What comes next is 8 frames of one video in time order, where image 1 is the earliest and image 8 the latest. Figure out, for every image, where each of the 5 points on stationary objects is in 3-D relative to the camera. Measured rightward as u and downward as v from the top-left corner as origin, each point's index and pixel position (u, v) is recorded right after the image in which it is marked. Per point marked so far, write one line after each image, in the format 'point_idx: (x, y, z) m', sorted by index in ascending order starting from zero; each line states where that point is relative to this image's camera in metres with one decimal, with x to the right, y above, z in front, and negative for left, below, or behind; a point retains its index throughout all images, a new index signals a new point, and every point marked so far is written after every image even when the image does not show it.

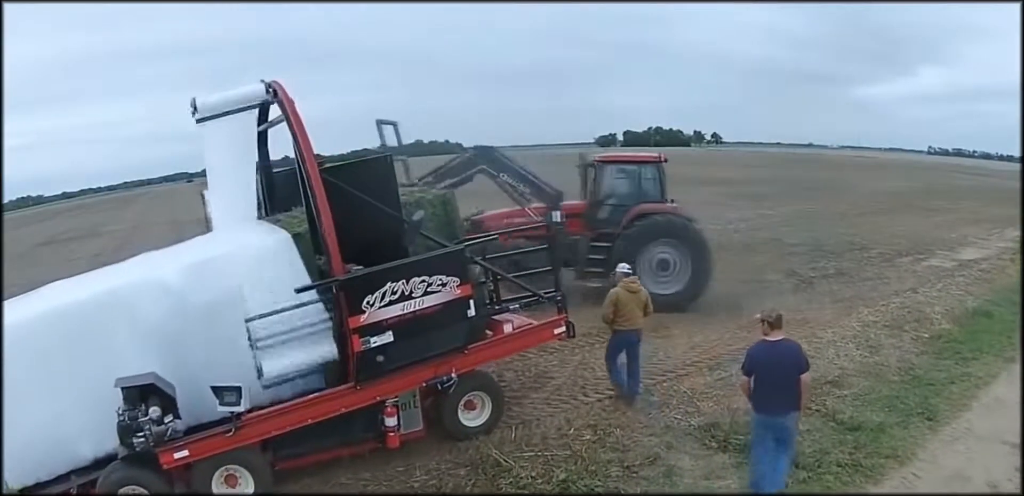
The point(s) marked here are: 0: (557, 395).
0: (+0.4, -1.4, +7.7) m
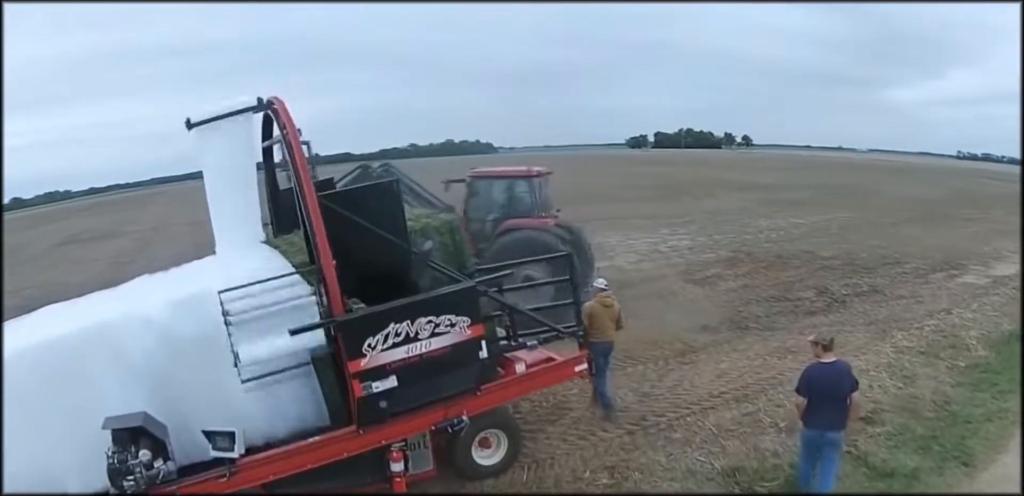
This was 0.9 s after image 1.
0: (+0.6, -1.7, +7.4) m
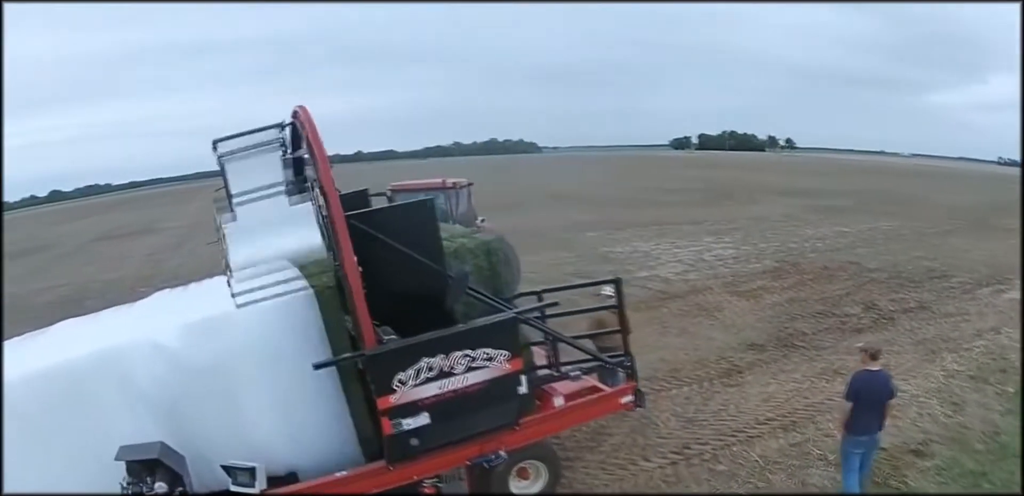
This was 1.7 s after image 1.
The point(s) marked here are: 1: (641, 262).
0: (+0.9, -1.8, +7.0) m
1: (+2.1, -0.2, +13.1) m
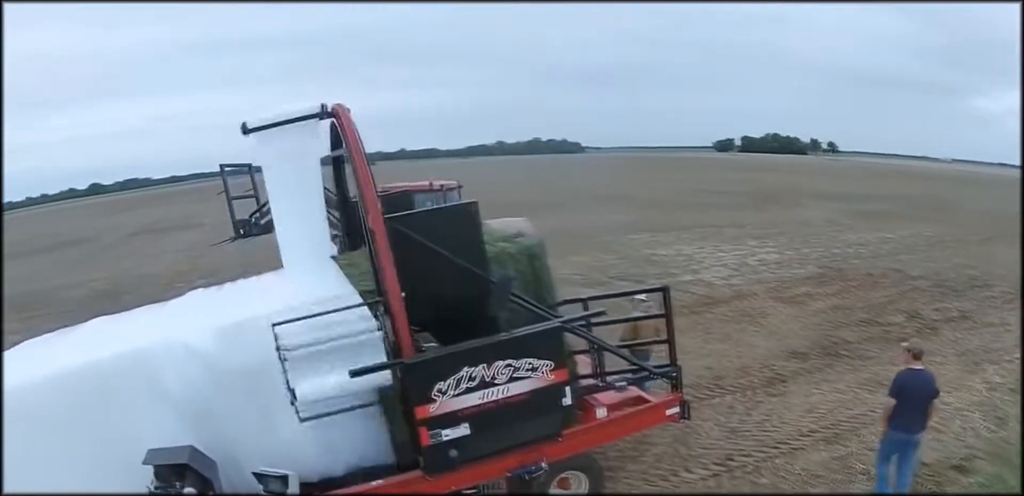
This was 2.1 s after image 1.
0: (+1.2, -1.9, +6.8) m
1: (+2.7, -0.3, +12.9) m
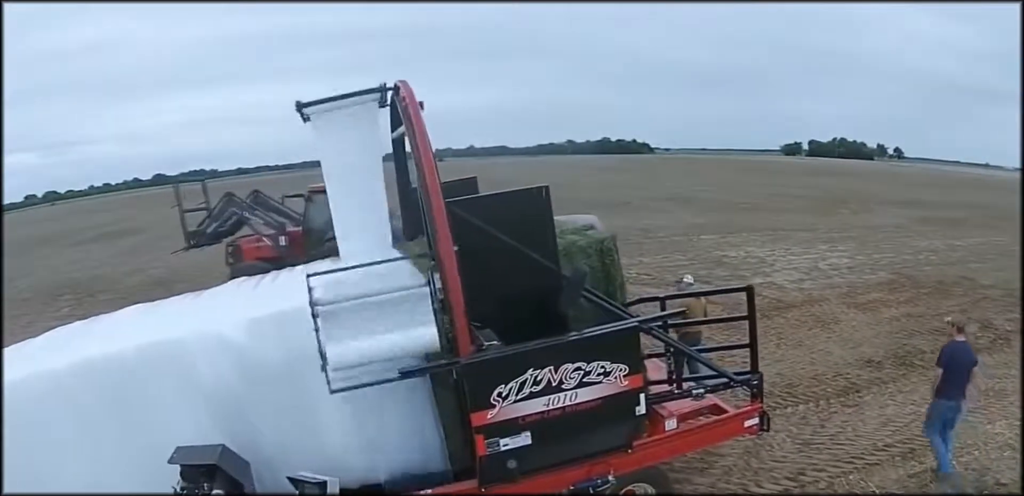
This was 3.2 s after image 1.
0: (+1.7, -1.8, +6.3) m
1: (+3.6, -0.3, +12.2) m
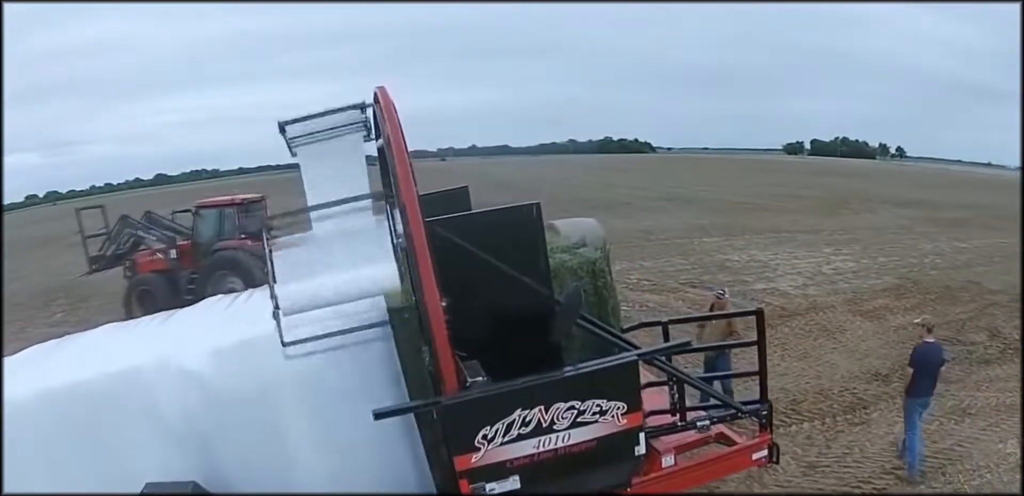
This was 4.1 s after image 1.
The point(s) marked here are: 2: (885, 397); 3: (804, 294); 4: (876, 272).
0: (+1.6, -2.0, +6.0) m
1: (+3.6, -0.4, +11.9) m
2: (+3.9, -1.6, +8.2) m
3: (+4.1, -0.7, +11.1) m
4: (+5.5, -0.4, +11.9) m
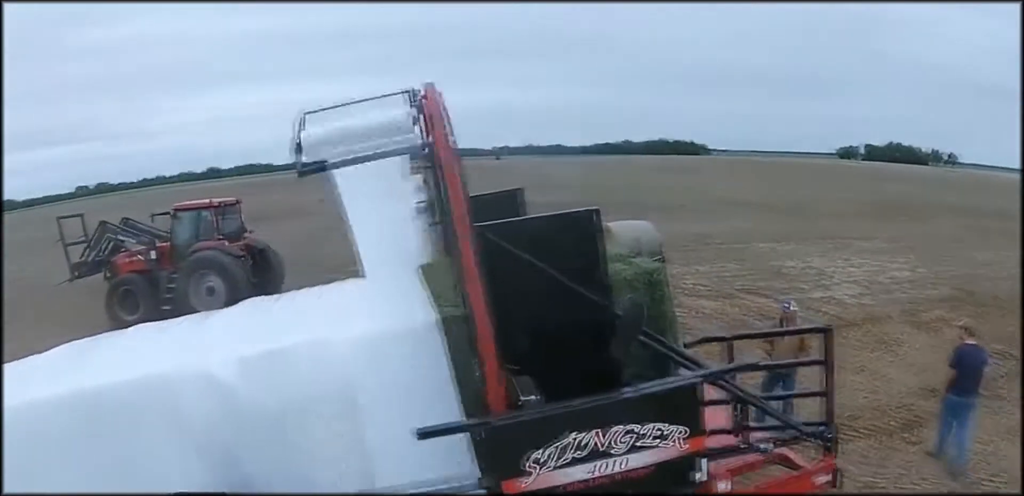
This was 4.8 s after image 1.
0: (+2.0, -2.0, +5.7) m
1: (+4.3, -0.5, +11.5) m
2: (+4.3, -1.7, +7.7) m
3: (+4.7, -0.8, +10.6) m
4: (+6.2, -0.6, +11.3) m
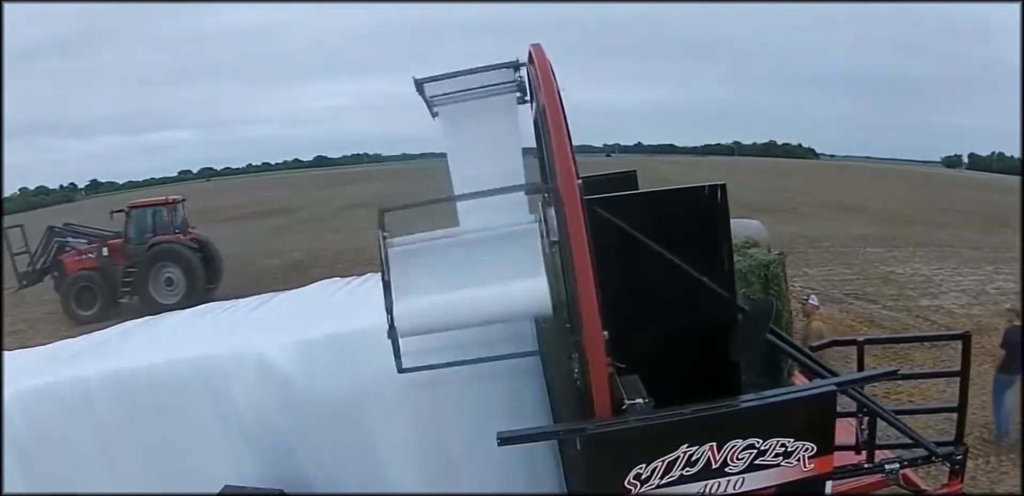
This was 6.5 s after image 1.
0: (+2.5, -2.0, +5.1) m
1: (+5.4, -0.6, +10.6) m
2: (+5.0, -1.7, +6.9) m
3: (+5.7, -0.9, +9.7) m
4: (+7.3, -0.7, +10.3) m
